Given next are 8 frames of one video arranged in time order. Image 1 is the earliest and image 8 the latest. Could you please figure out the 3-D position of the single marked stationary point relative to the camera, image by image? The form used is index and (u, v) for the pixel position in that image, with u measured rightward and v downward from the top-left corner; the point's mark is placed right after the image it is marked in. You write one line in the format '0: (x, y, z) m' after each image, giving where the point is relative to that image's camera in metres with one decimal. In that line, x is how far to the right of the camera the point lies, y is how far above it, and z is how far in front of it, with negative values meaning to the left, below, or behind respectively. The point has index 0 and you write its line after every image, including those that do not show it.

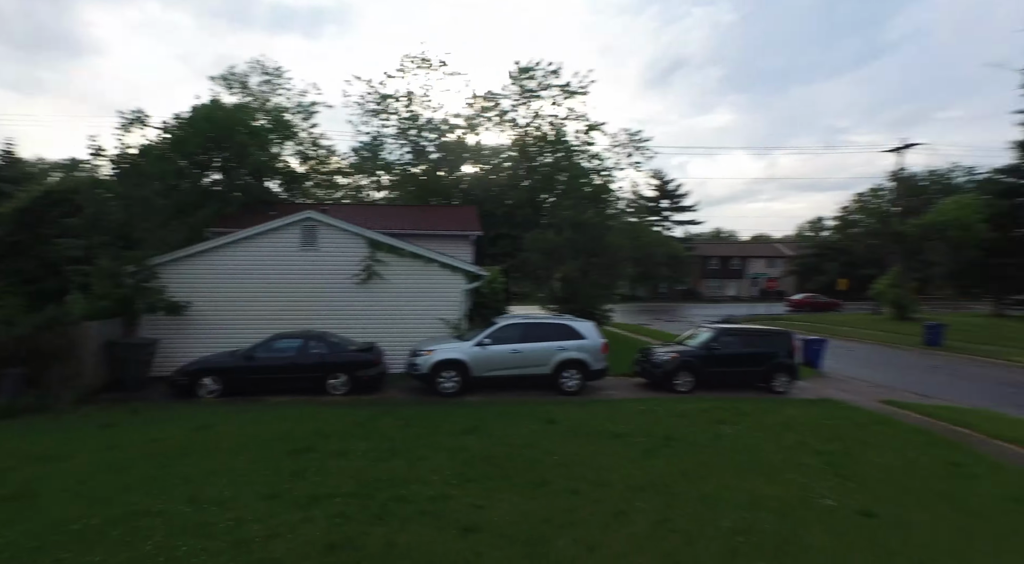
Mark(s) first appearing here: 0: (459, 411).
0: (-0.9, -2.4, +10.9) m
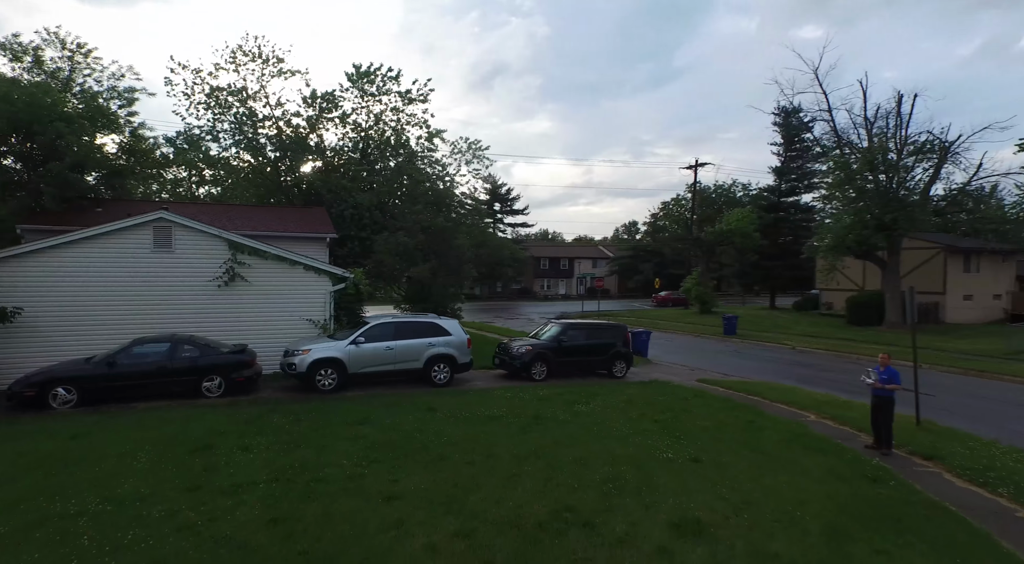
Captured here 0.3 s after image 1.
0: (-3.3, -2.4, +11.5) m
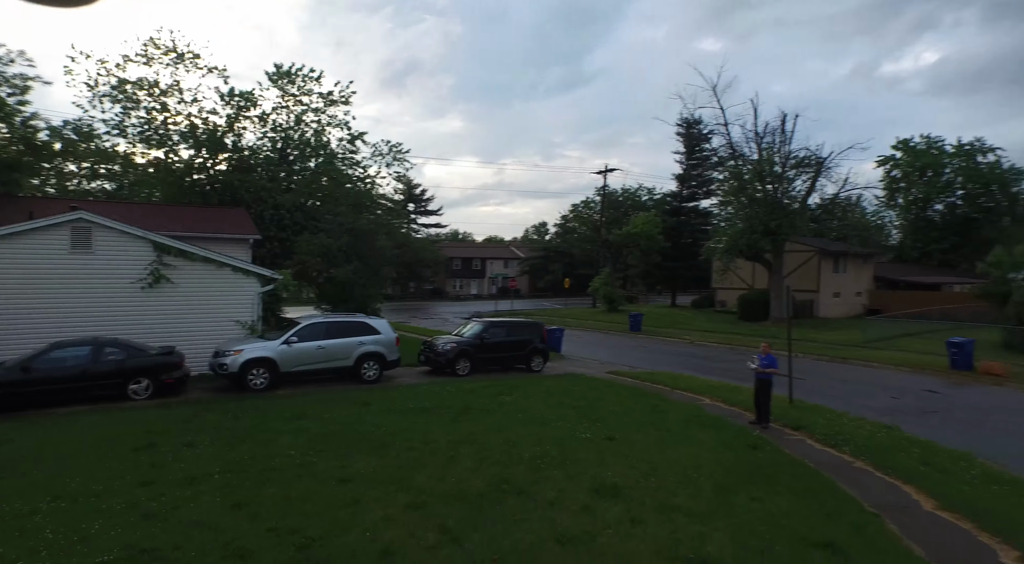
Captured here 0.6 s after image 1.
0: (-4.7, -2.4, +11.9) m
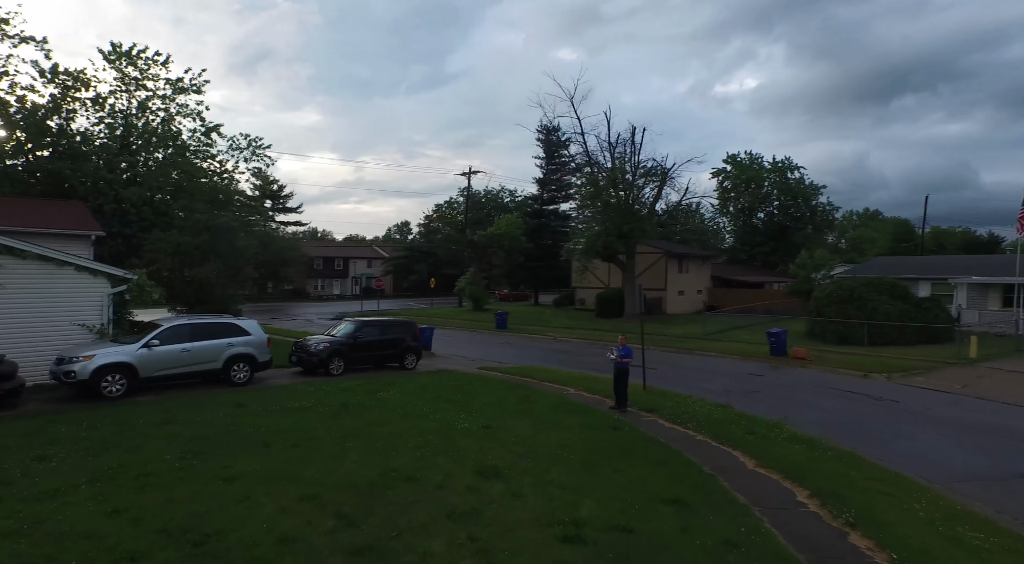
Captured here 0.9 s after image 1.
0: (-7.1, -2.4, +11.2) m
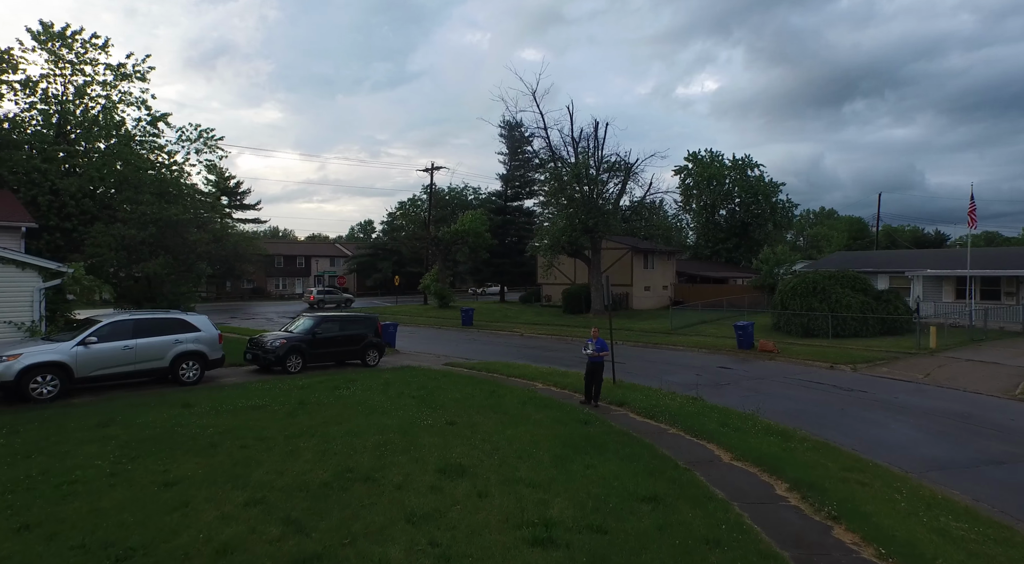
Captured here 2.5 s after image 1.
0: (-7.7, -2.3, +10.3) m
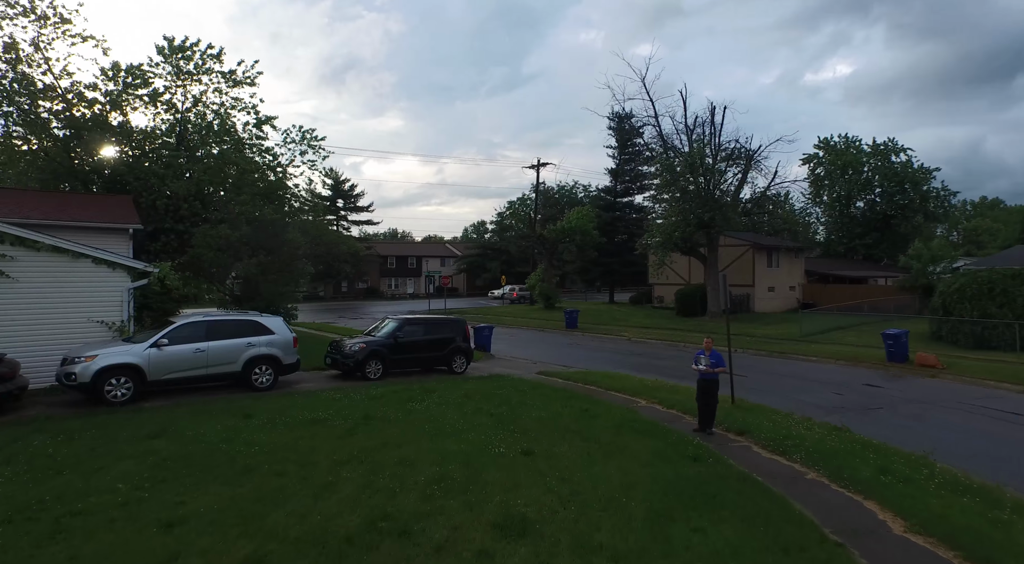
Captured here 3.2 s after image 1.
0: (-6.3, -2.3, +9.8) m
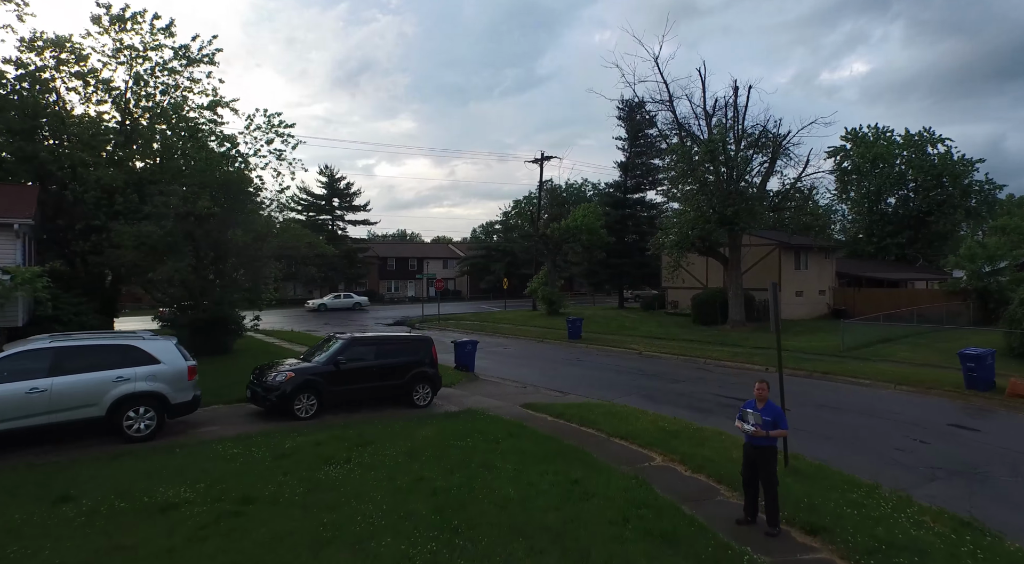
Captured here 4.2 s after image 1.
0: (-6.9, -2.5, +6.4) m
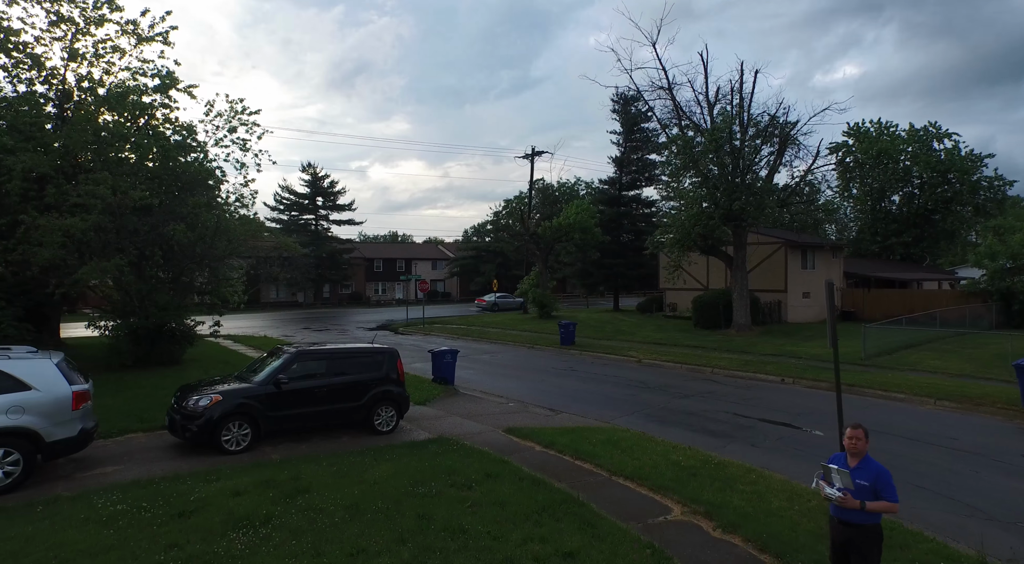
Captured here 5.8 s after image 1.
0: (-7.2, -2.5, +4.1) m
